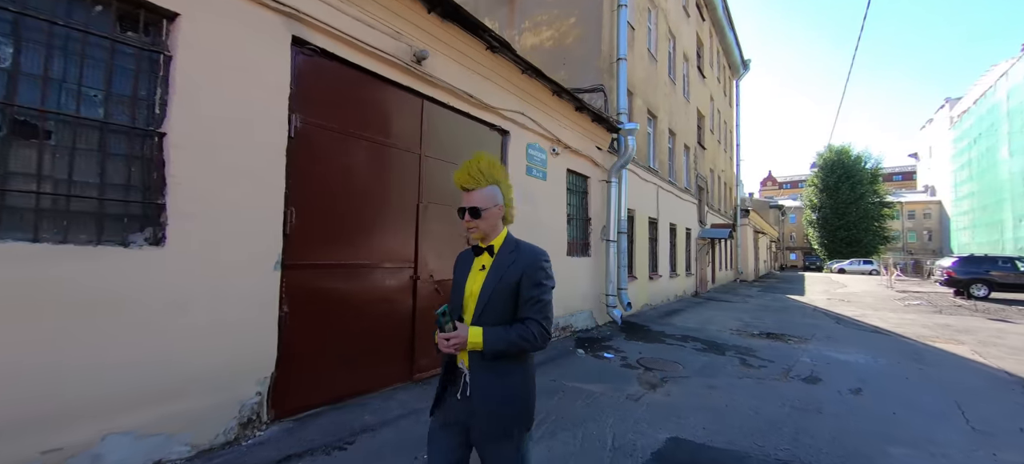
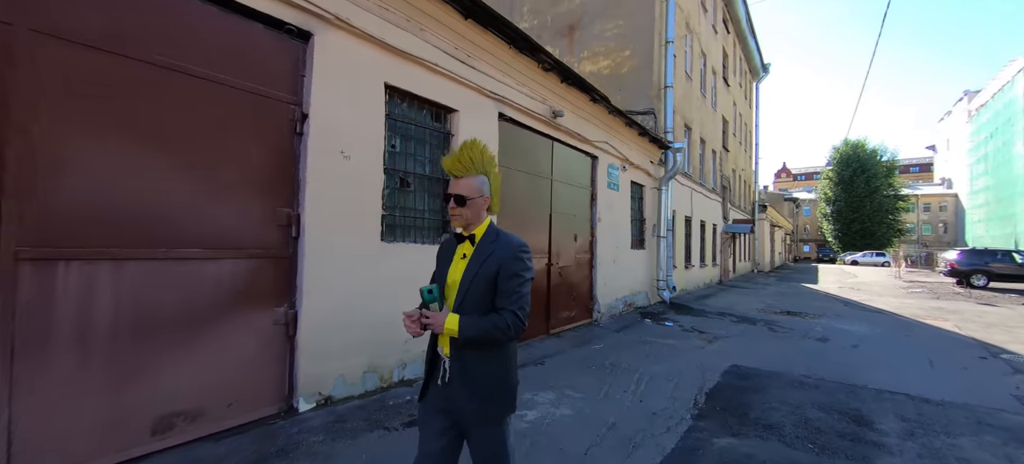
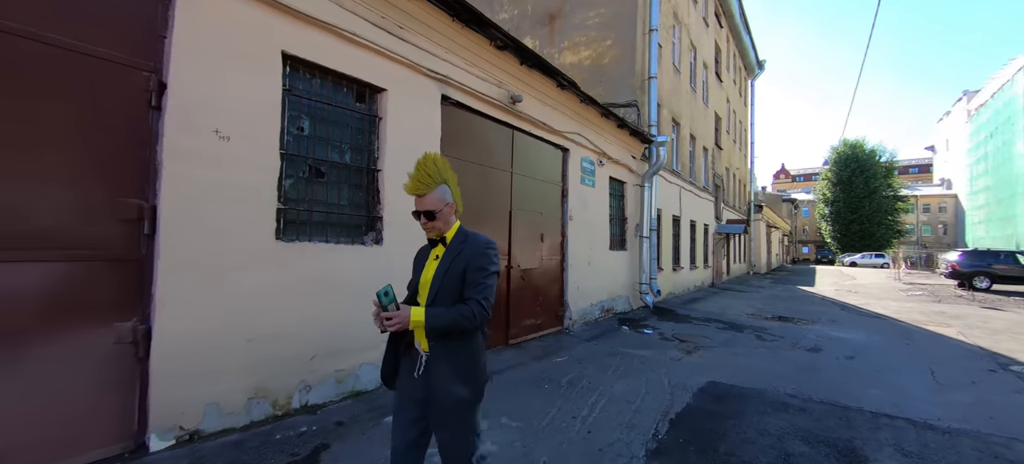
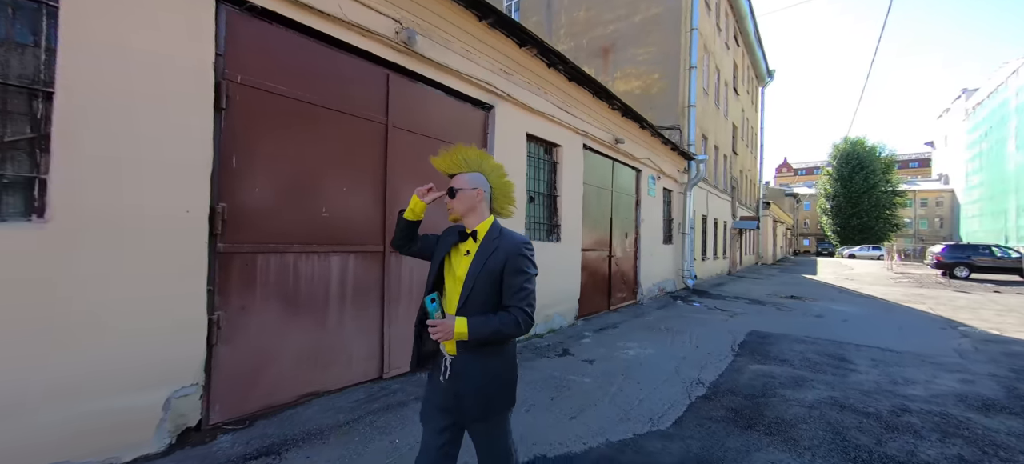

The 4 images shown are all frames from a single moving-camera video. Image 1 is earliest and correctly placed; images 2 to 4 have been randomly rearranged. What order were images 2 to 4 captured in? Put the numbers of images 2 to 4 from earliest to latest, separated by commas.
3, 2, 4
